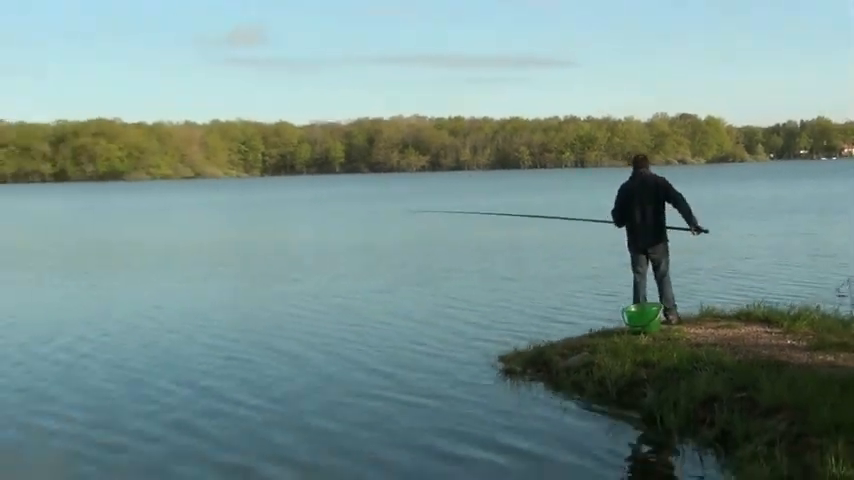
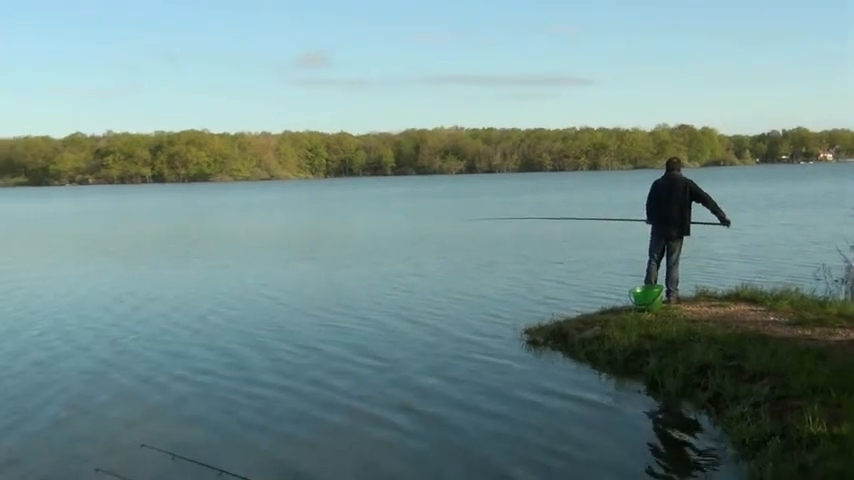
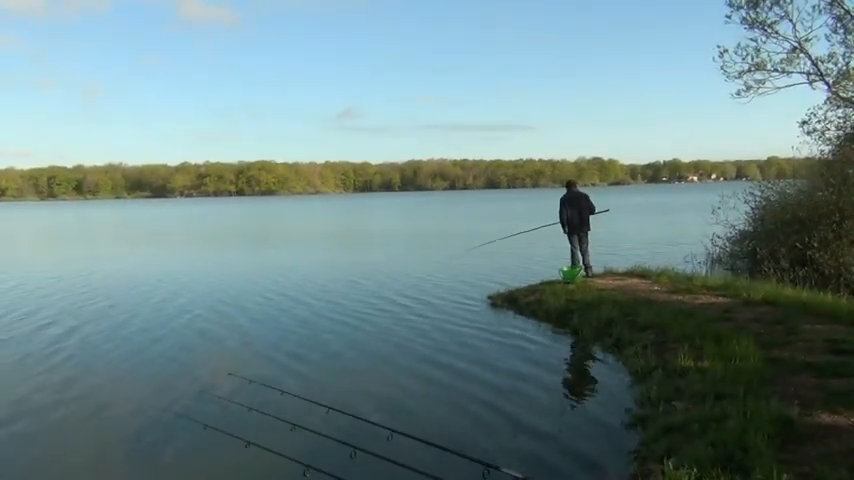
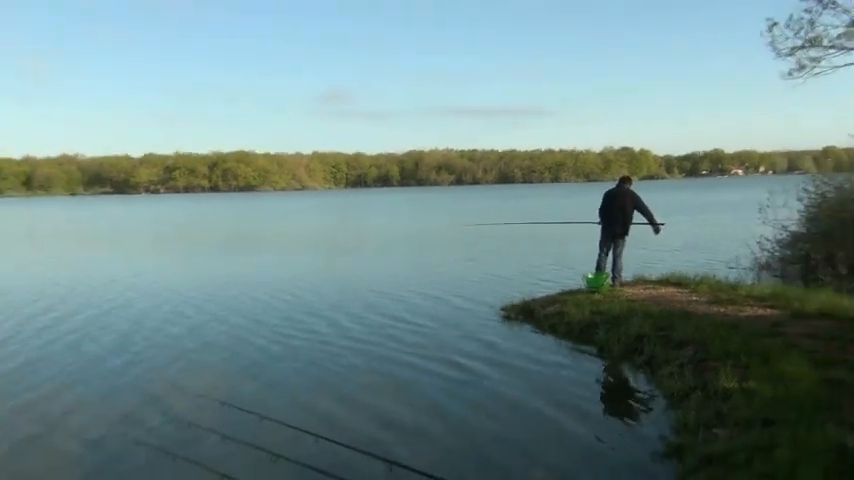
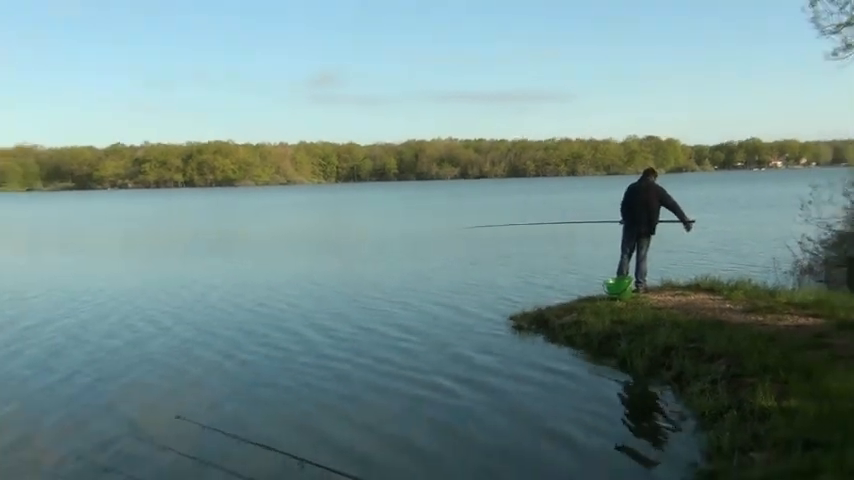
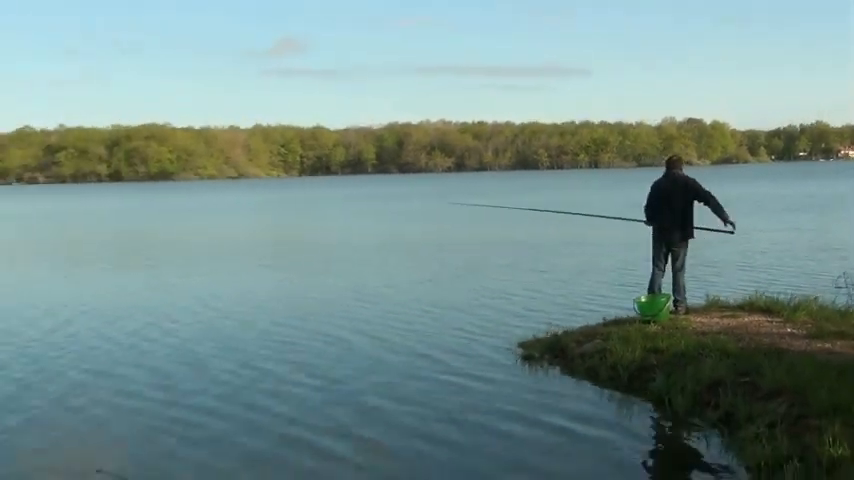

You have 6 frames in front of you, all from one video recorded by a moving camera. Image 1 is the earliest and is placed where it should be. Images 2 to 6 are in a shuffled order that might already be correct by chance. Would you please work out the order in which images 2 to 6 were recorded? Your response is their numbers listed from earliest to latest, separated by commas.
6, 2, 5, 4, 3
